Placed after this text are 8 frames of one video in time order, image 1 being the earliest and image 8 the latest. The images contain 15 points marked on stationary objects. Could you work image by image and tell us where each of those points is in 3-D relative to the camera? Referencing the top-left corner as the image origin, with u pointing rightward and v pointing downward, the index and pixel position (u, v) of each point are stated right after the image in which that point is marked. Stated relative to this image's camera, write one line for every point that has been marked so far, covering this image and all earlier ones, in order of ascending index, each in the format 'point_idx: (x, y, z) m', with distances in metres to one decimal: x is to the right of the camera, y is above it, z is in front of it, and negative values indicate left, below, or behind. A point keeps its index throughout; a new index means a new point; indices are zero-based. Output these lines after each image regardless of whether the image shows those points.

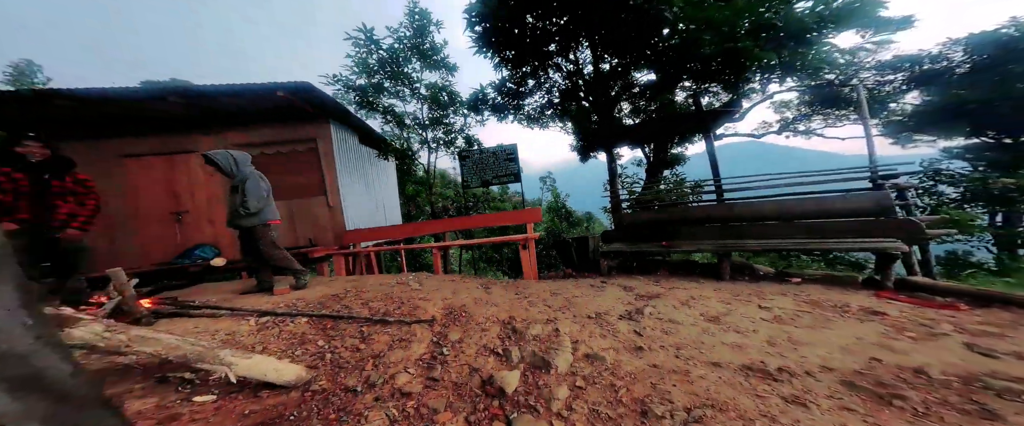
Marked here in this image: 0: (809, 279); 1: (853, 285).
0: (+2.7, -0.6, +2.5) m
1: (+2.9, -0.6, +2.3) m
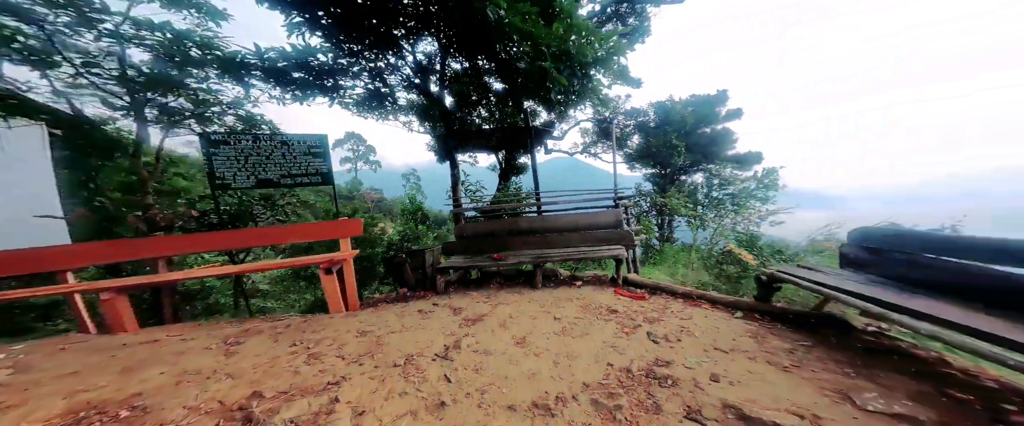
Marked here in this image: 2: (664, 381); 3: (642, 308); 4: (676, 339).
0: (+0.9, -0.8, +3.4) m
1: (+1.1, -0.8, +3.4) m
2: (+0.8, -0.9, +1.6) m
3: (+1.3, -0.9, +2.8) m
4: (+1.3, -1.0, +2.2) m
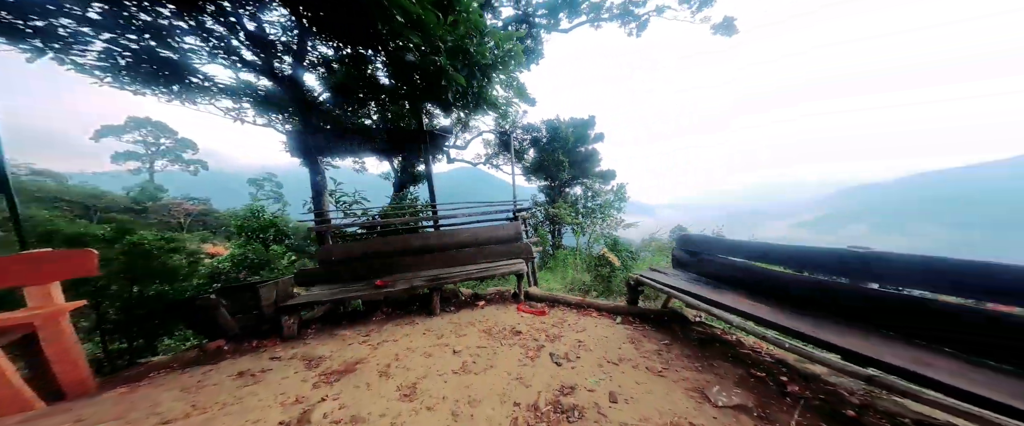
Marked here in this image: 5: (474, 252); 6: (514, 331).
0: (-0.3, -1.0, +3.2) m
1: (-0.1, -1.0, +3.3) m
2: (+0.3, -1.1, +1.5) m
3: (+0.3, -1.0, +2.8) m
4: (+0.5, -1.1, +2.2) m
5: (-0.5, -0.5, +3.4) m
6: (0.0, -1.1, +2.6) m
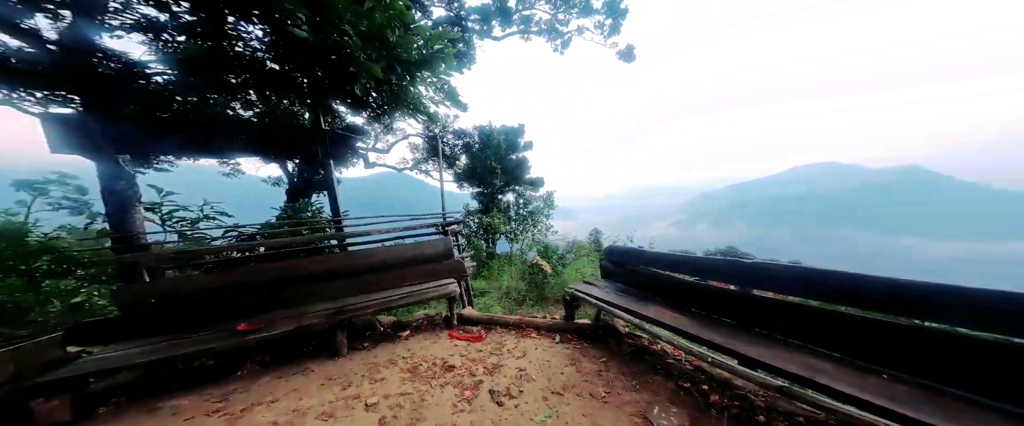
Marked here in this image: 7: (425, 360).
0: (-0.9, -1.1, +2.8) m
1: (-0.7, -1.1, +2.8) m
2: (0.0, -1.1, +1.2) m
3: (-0.3, -1.2, +2.5) m
4: (0.0, -1.2, +2.0) m
5: (-1.2, -0.6, +2.9) m
6: (-0.5, -1.2, +2.2) m
7: (-0.7, -1.2, +2.3) m
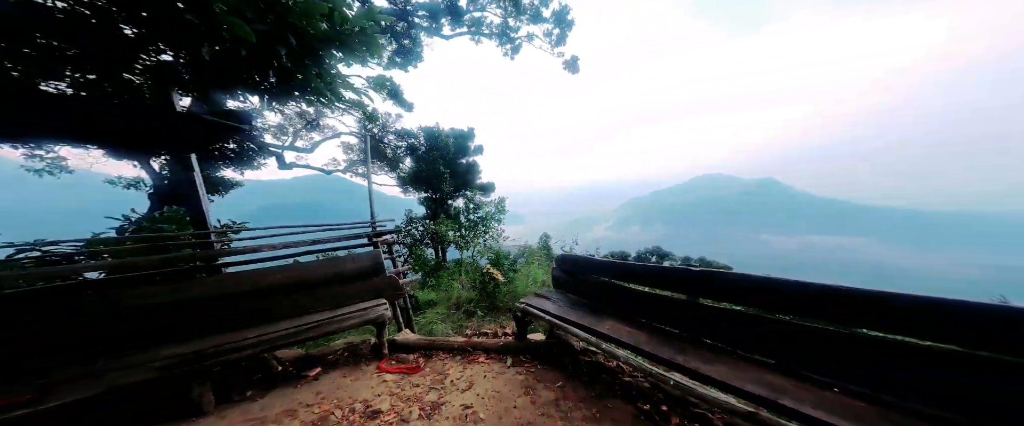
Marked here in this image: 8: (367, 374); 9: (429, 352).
0: (-1.4, -1.2, +2.2) m
1: (-1.2, -1.2, +2.3) m
2: (-0.2, -1.2, +0.9) m
3: (-0.7, -1.2, +2.0) m
4: (-0.3, -1.2, +1.6) m
5: (-1.6, -0.7, +2.4) m
6: (-0.9, -1.2, +1.8) m
7: (-1.1, -1.2, +1.8) m
8: (-1.1, -1.2, +2.1) m
9: (-0.7, -1.2, +2.4) m
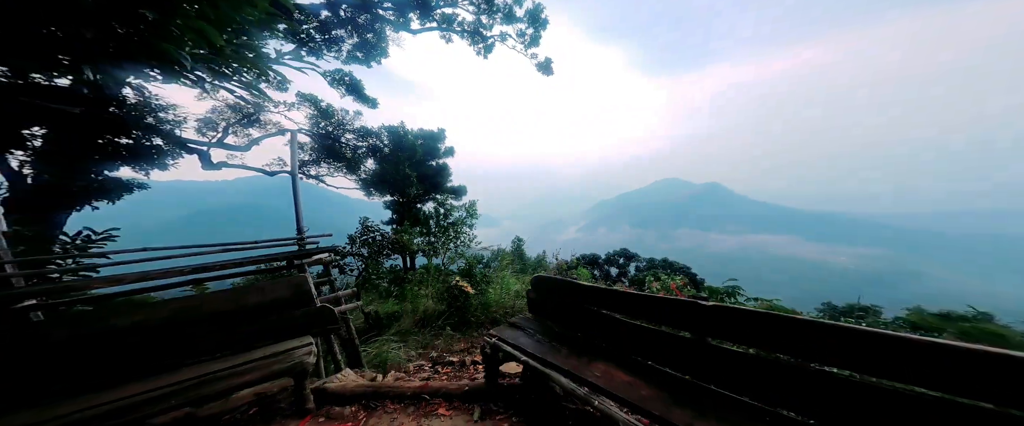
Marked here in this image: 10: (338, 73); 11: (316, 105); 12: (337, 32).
0: (-1.6, -1.3, +1.7) m
1: (-1.4, -1.3, +1.8) m
2: (-0.3, -1.2, +0.4) m
3: (-0.8, -1.3, +1.5) m
4: (-0.4, -1.3, +1.1) m
5: (-1.9, -0.8, +1.8) m
6: (-1.0, -1.3, +1.2) m
7: (-1.2, -1.3, +1.2) m
8: (-1.3, -1.3, +1.6) m
9: (-0.9, -1.3, +1.9) m
10: (-6.2, +4.9, +10.0) m
11: (-5.3, +2.9, +7.8) m
12: (-6.3, +6.5, +10.4) m
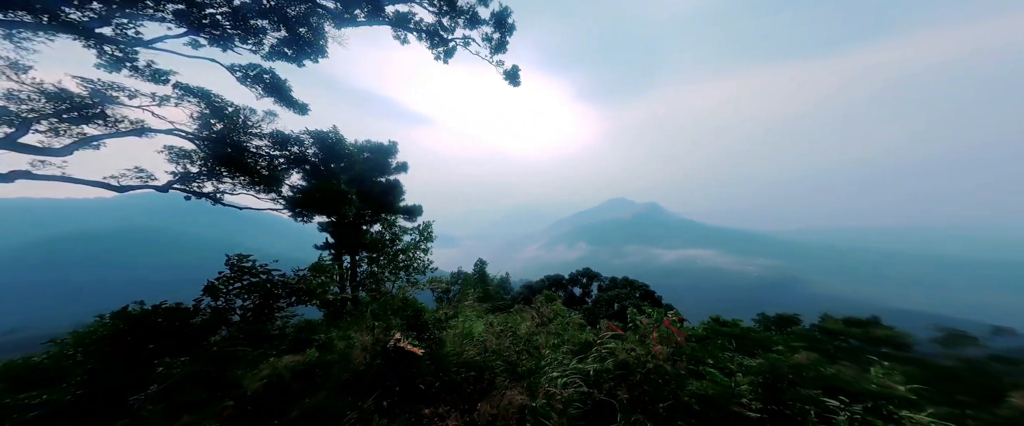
0: (-1.7, -1.4, +0.1) m
1: (-1.5, -1.4, +0.2) m
2: (-0.2, -1.3, -1.0) m
3: (-0.9, -1.4, +0.1) m
4: (-0.4, -1.4, -0.3) m
5: (-2.0, -0.9, +0.2) m
6: (-1.0, -1.4, -0.3) m
7: (-1.2, -1.4, -0.3) m
8: (-1.3, -1.4, 0.0) m
9: (-1.0, -1.4, +0.4) m
10: (-7.4, +4.1, +8.1) m
11: (-6.3, +2.3, +5.9) m
12: (-7.6, +5.7, +8.6) m
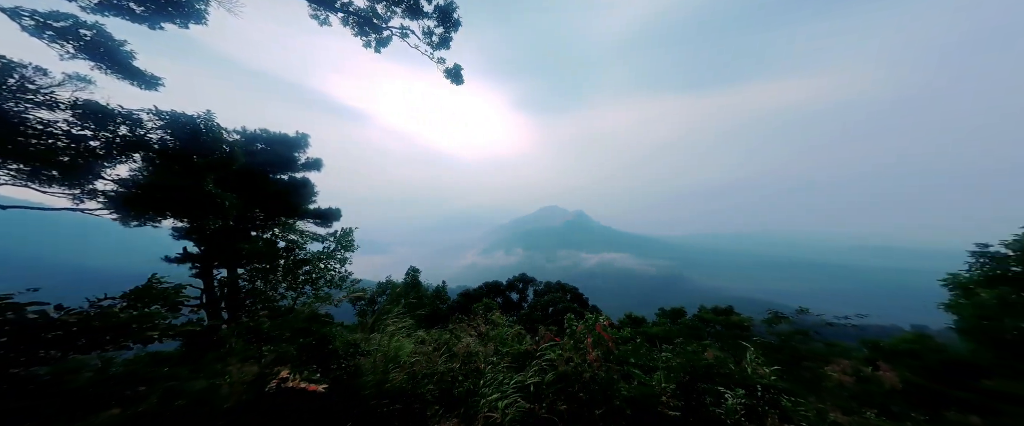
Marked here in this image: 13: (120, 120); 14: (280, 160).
0: (-2.0, -1.4, -1.0) m
1: (-1.8, -1.4, -0.8) m
2: (-0.3, -1.3, -1.6) m
3: (-1.2, -1.4, -0.8) m
4: (-0.7, -1.4, -1.0) m
5: (-2.3, -0.9, -0.9) m
6: (-1.3, -1.4, -1.2) m
7: (-1.5, -1.4, -1.2) m
8: (-1.6, -1.4, -0.9) m
9: (-1.4, -1.5, -0.5) m
10: (-9.3, +4.1, +5.8) m
11: (-7.7, +2.3, +3.9) m
12: (-9.5, +5.6, +6.2) m
13: (-7.6, +1.8, +5.6) m
14: (-9.2, +2.1, +11.3) m
